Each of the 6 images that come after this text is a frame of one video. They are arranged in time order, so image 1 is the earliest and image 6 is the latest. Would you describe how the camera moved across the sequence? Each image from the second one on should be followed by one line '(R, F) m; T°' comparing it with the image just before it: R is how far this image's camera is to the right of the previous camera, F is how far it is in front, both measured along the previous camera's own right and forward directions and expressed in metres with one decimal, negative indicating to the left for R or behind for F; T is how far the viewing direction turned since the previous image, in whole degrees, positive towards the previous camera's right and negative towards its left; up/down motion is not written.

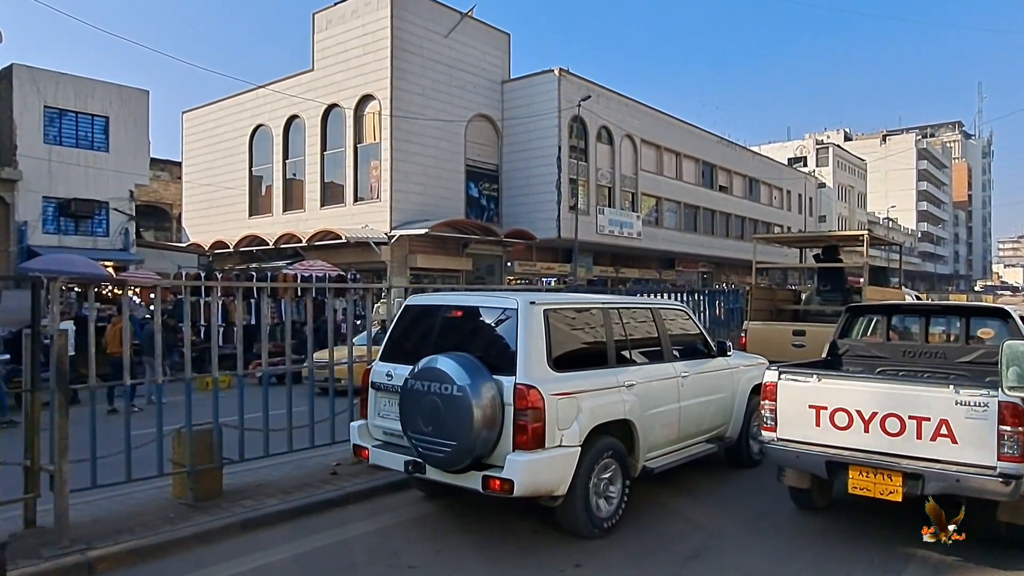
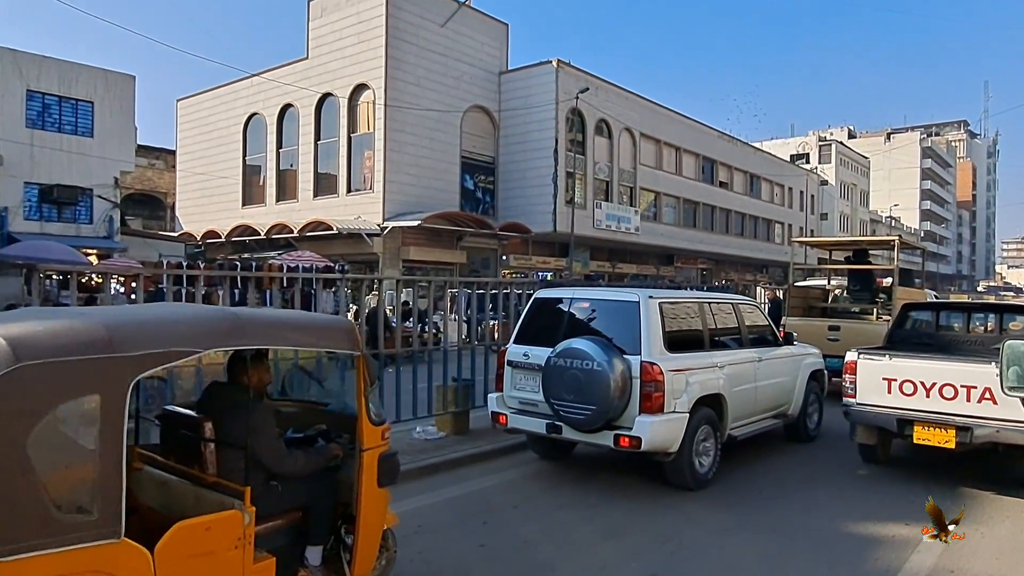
(+0.2, +0.3) m; 0°
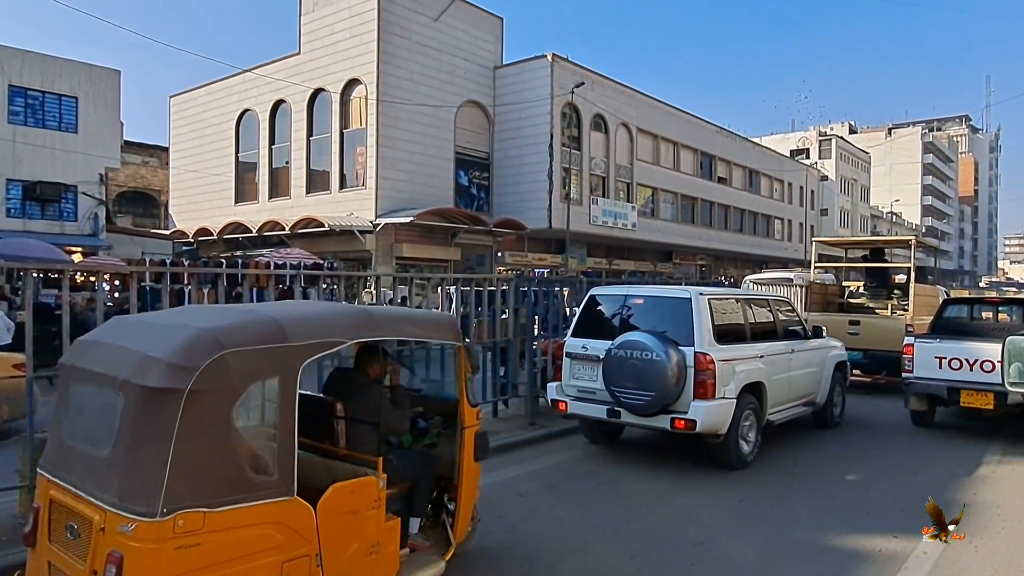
(+0.2, +0.2) m; 0°
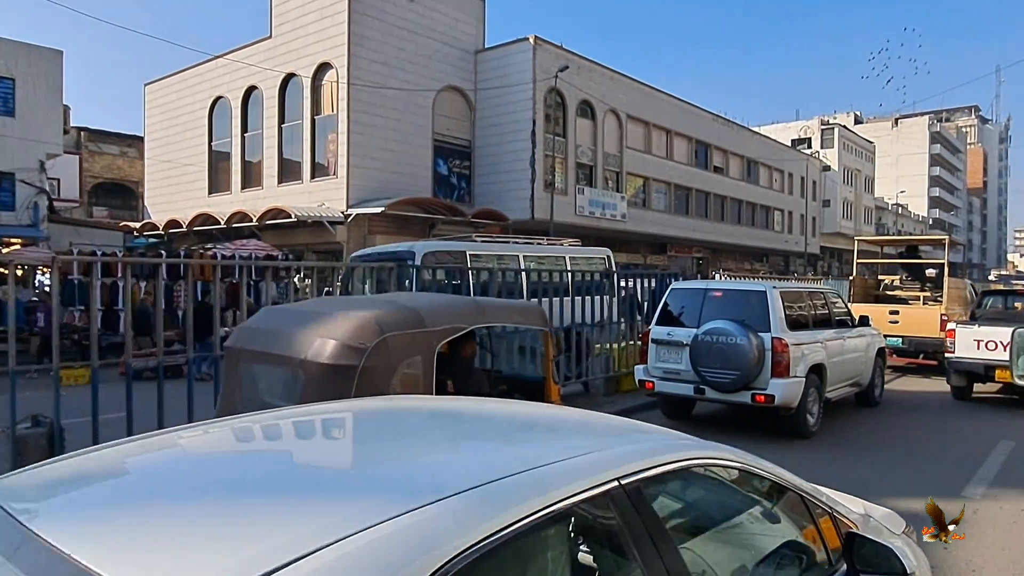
(+0.8, +1.0) m; -1°
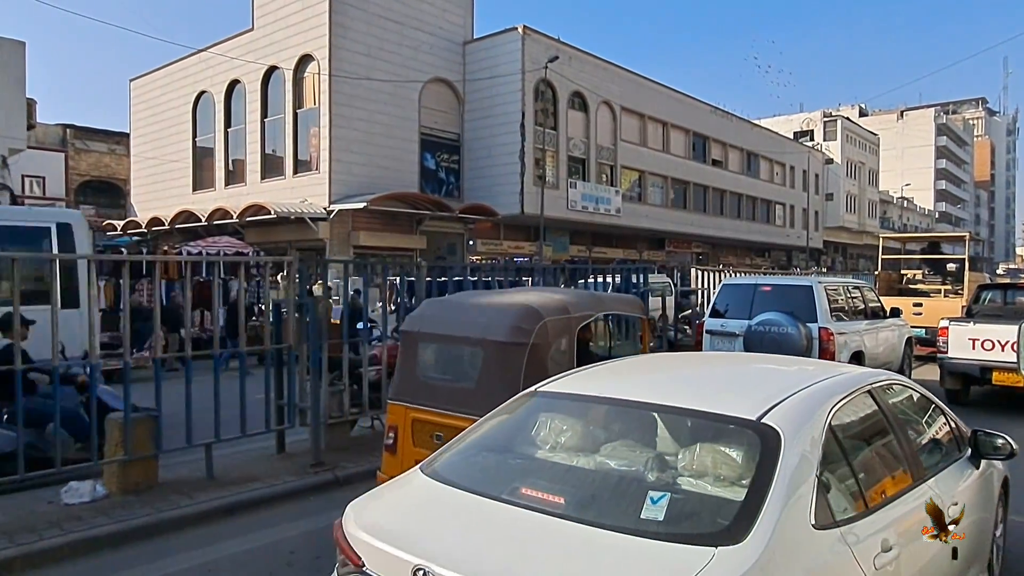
(+0.5, +0.6) m; 0°
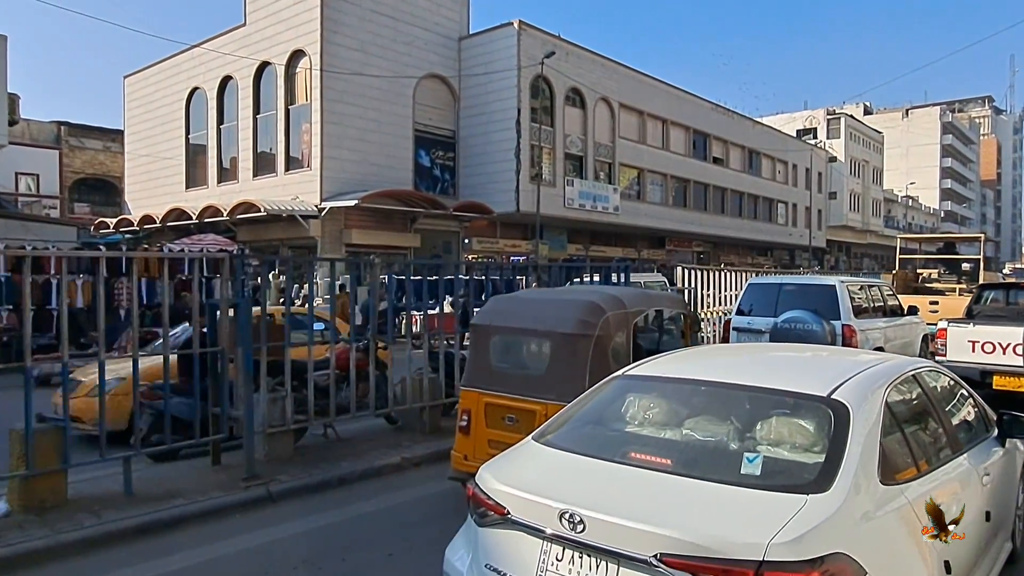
(+0.3, +0.3) m; 0°
